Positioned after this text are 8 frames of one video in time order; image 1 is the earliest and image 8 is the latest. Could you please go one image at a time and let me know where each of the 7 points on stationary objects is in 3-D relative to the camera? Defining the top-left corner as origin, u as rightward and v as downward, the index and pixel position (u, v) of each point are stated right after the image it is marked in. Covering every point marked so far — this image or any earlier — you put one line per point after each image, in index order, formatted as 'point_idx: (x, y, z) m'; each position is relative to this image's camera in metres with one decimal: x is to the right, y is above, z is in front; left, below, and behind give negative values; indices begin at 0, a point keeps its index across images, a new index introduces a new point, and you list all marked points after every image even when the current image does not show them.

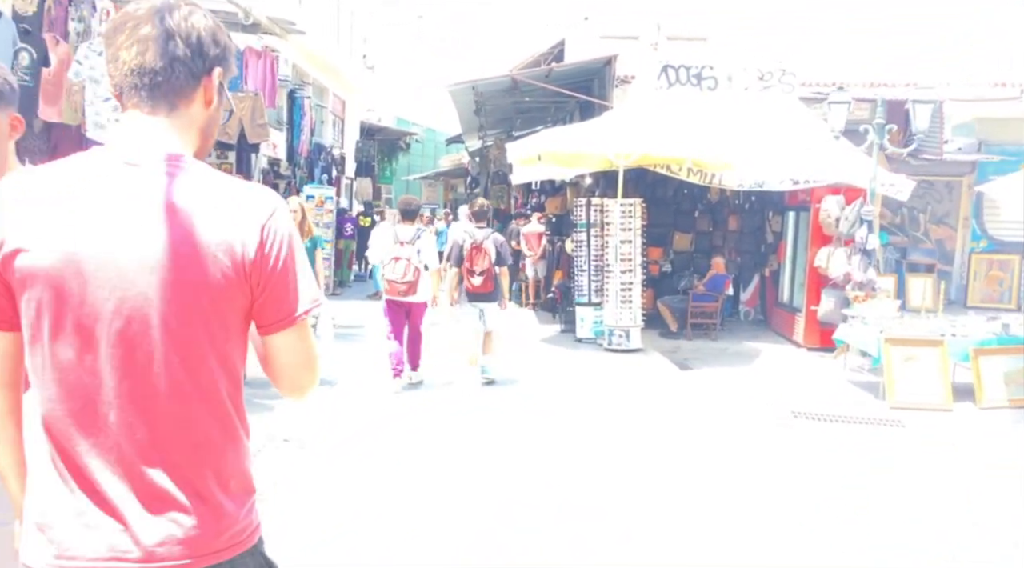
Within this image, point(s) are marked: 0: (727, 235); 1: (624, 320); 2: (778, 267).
0: (+3.0, +0.7, +11.0) m
1: (+1.3, -0.4, +9.2) m
2: (+3.6, +0.2, +10.8) m
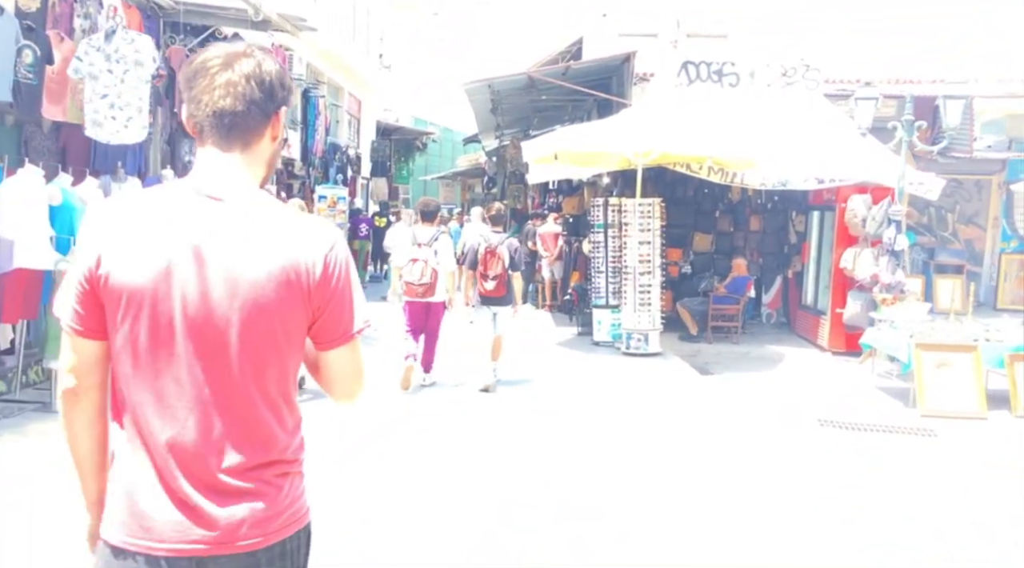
0: (+3.2, +0.7, +10.7) m
1: (+1.5, -0.4, +9.0) m
2: (+3.8, +0.2, +10.5) m
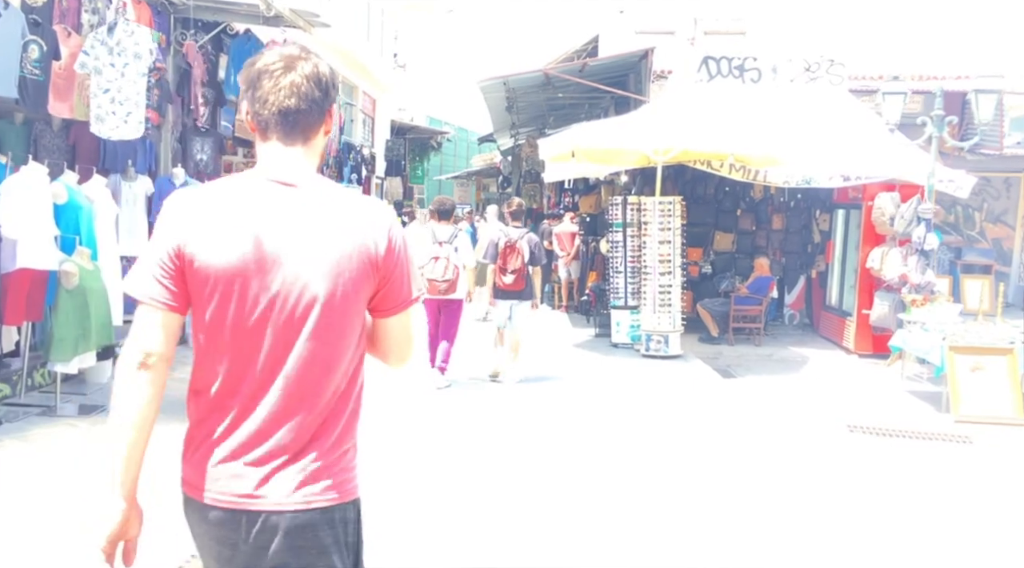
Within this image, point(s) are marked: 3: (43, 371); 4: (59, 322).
0: (+3.4, +0.6, +10.4) m
1: (+1.7, -0.4, +8.7) m
2: (+4.0, +0.2, +10.2) m
3: (-3.6, -0.7, +6.0) m
4: (-3.0, -0.2, +5.2) m
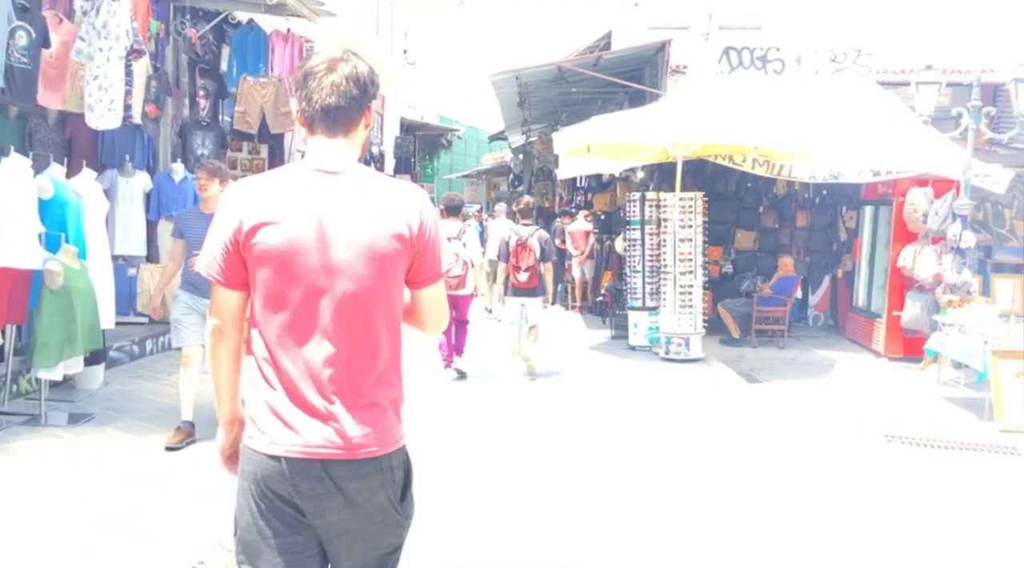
0: (+3.6, +0.6, +10.0) m
1: (+1.8, -0.4, +8.3) m
2: (+4.2, +0.2, +9.8) m
3: (-3.5, -0.7, +5.7) m
4: (-2.9, -0.3, +4.9) m
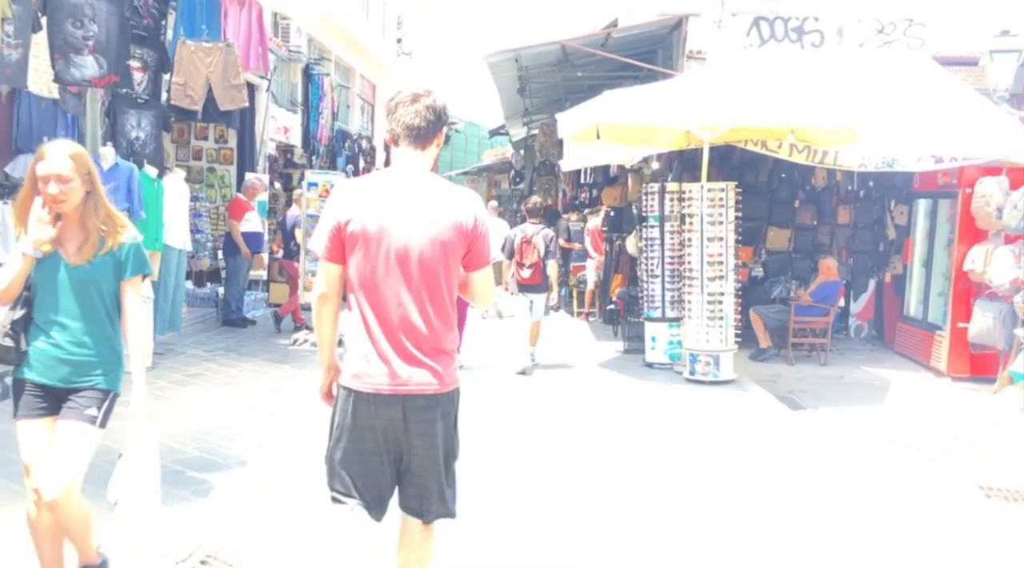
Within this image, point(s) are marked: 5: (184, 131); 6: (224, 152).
0: (+3.6, +0.6, +8.7) m
1: (+1.8, -0.5, +7.0) m
2: (+4.2, +0.1, +8.4) m
3: (-3.5, -0.7, +4.4) m
4: (-2.9, -0.3, +3.6) m
5: (-4.4, +2.0, +10.6) m
6: (-3.9, +1.8, +10.8) m
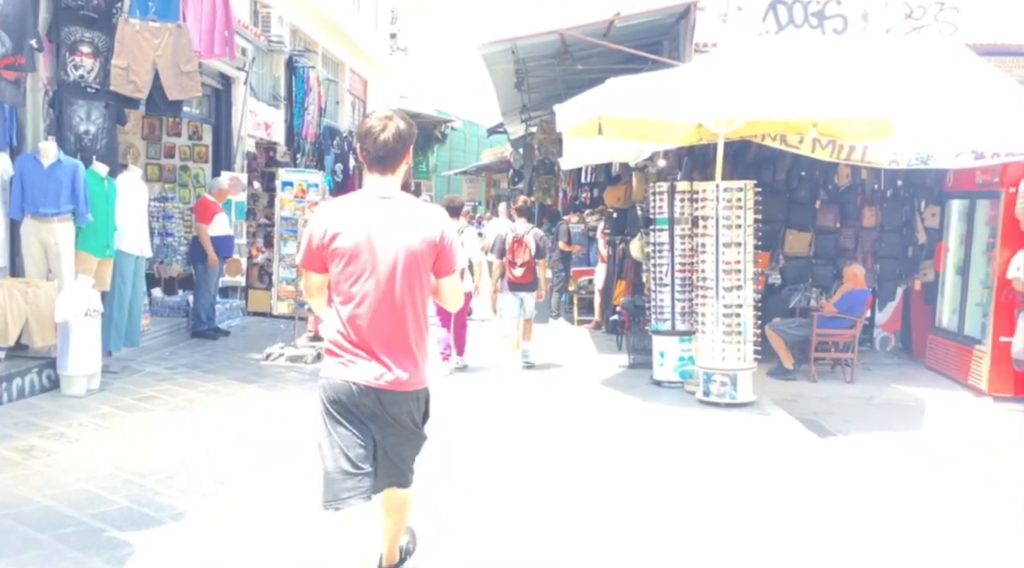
0: (+3.5, +0.5, +8.0) m
1: (+1.7, -0.6, +6.3) m
2: (+4.1, +0.1, +7.7) m
3: (-3.6, -0.8, +3.6) m
4: (-3.0, -0.4, +2.9) m
5: (-4.4, +1.9, +9.8) m
6: (-4.0, +1.7, +10.0) m
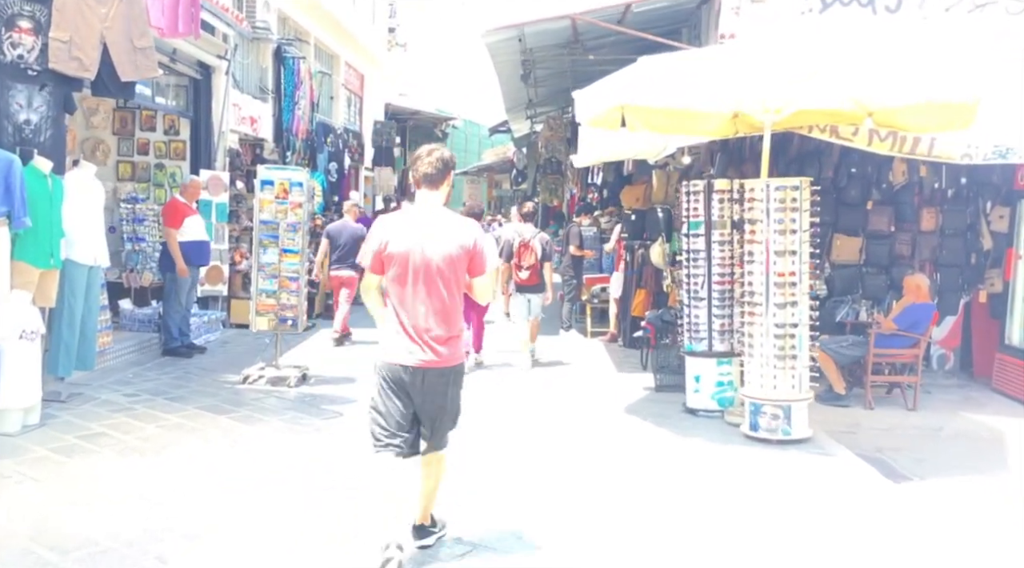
0: (+3.6, +0.4, +7.0) m
1: (+1.8, -0.7, +5.4) m
2: (+4.2, 0.0, +6.8) m
3: (-3.5, -0.9, +2.7) m
4: (-2.9, -0.5, +2.0) m
5: (-4.3, +1.8, +8.9) m
6: (-3.9, +1.6, +9.1) m
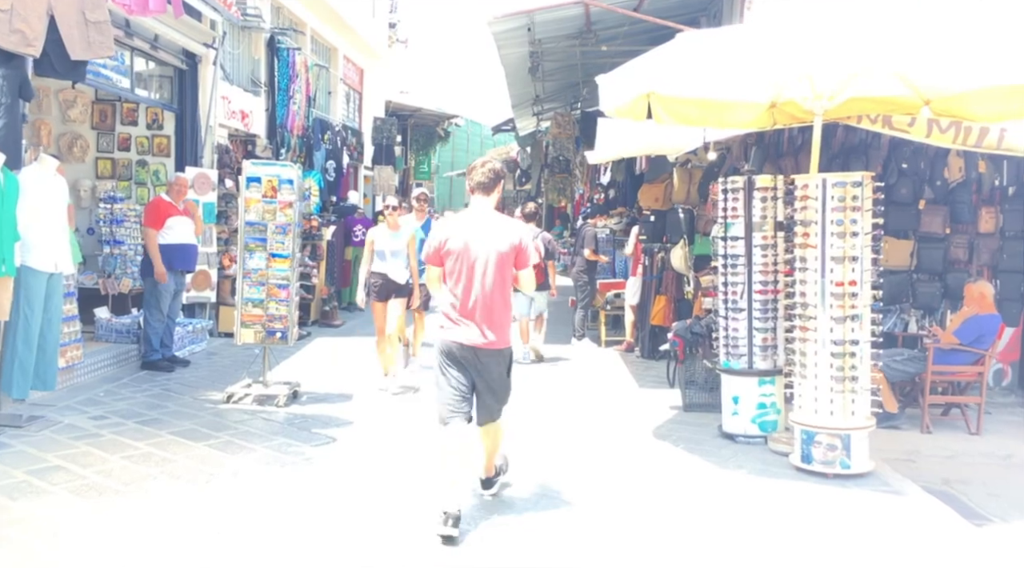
0: (+3.7, +0.3, +6.4) m
1: (+1.9, -0.8, +4.7) m
2: (+4.3, -0.1, +6.1) m
3: (-3.4, -1.0, +2.1) m
4: (-2.8, -0.6, +1.3) m
5: (-4.2, +1.8, +8.2) m
6: (-3.8, +1.5, +8.5) m
